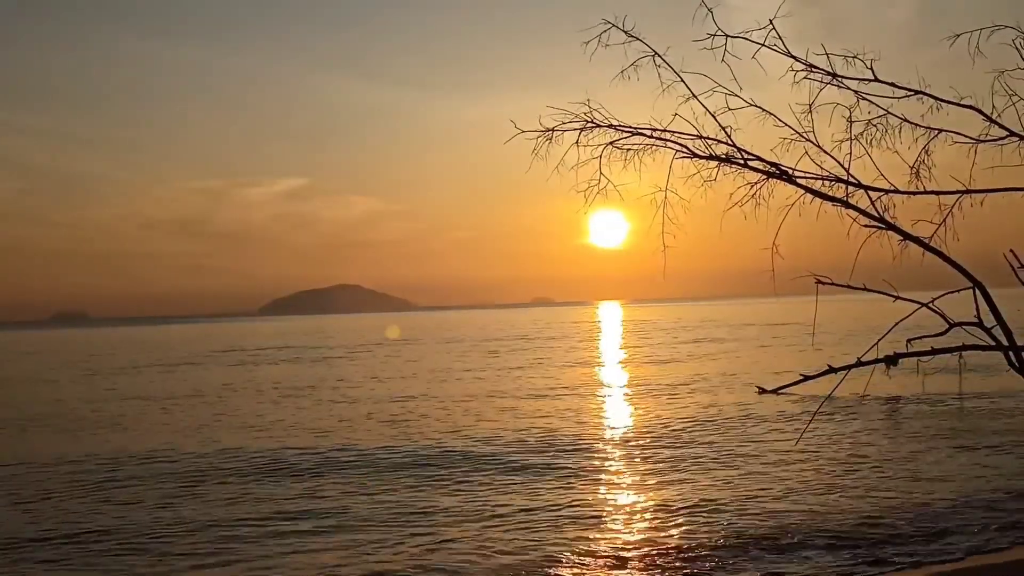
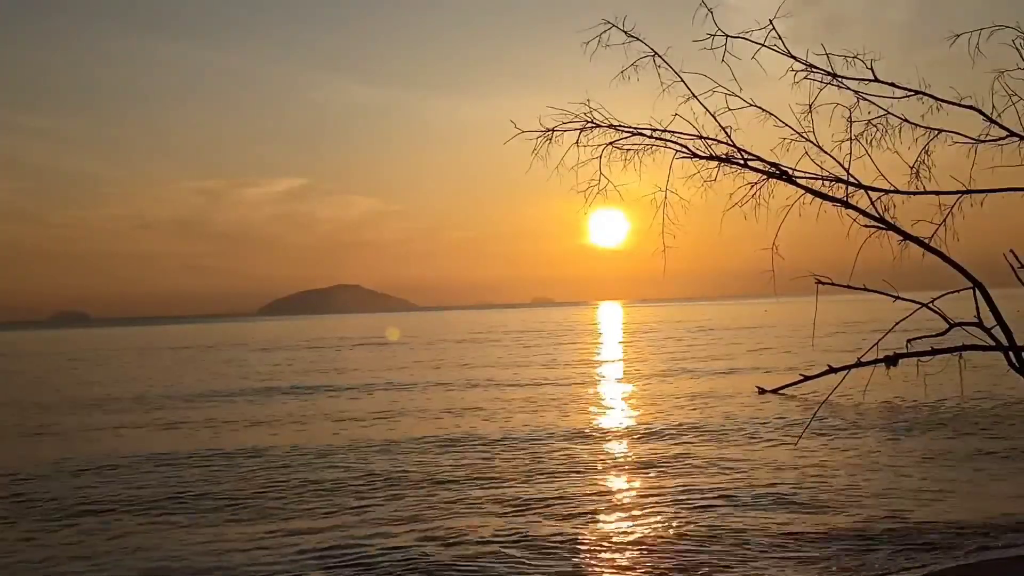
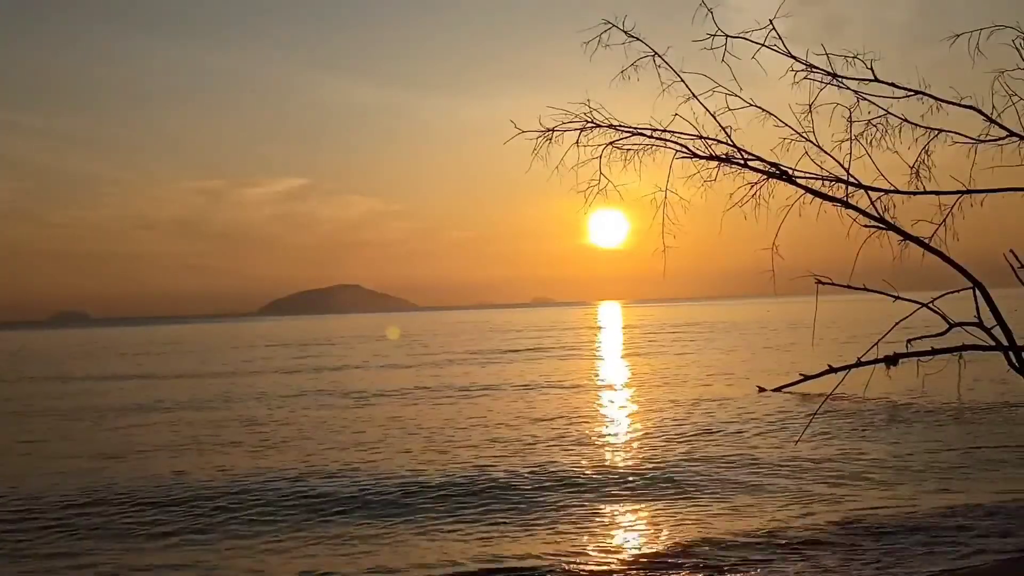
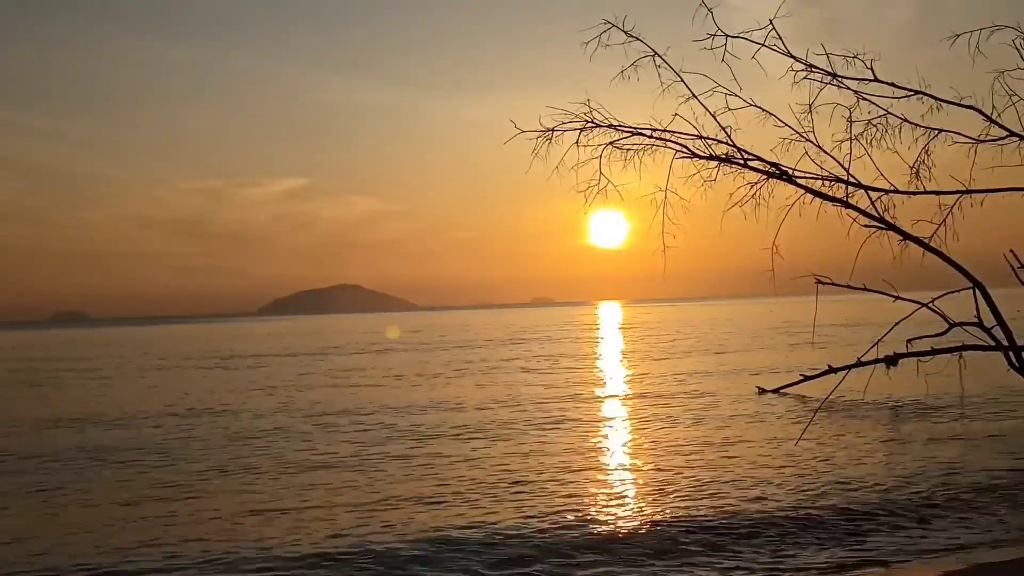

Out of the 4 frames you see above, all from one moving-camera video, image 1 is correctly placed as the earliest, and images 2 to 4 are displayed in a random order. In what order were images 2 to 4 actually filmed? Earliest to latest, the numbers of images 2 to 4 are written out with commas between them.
4, 3, 2
